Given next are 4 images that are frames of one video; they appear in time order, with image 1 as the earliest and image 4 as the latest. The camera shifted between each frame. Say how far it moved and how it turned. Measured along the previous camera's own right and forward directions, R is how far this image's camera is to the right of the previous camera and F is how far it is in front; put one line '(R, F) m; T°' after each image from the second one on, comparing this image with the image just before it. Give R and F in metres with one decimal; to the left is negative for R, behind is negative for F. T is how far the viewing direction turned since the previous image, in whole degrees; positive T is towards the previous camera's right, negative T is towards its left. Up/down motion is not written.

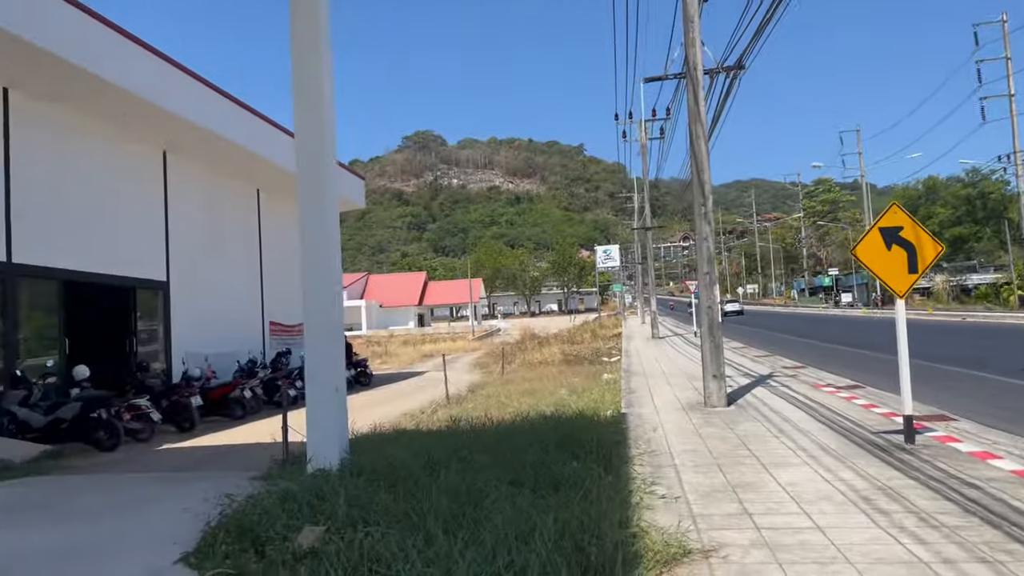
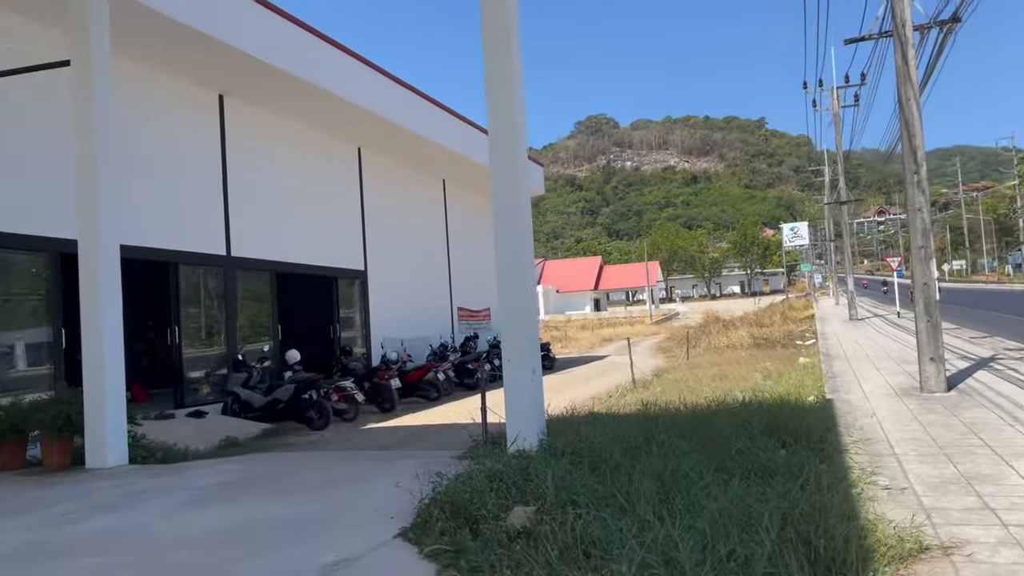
(-0.1, +0.1) m; -12°
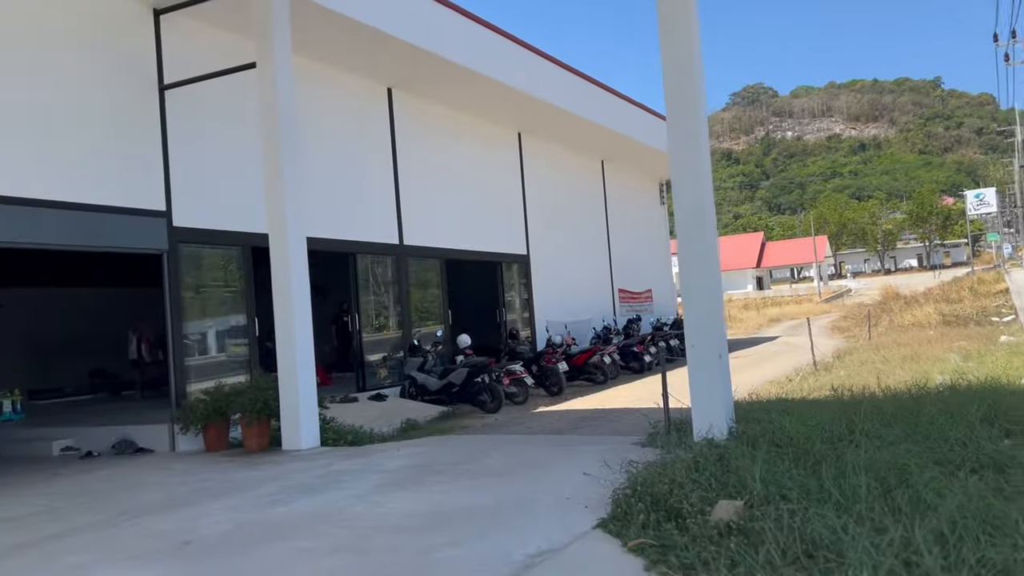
(-0.2, +0.1) m; -10°
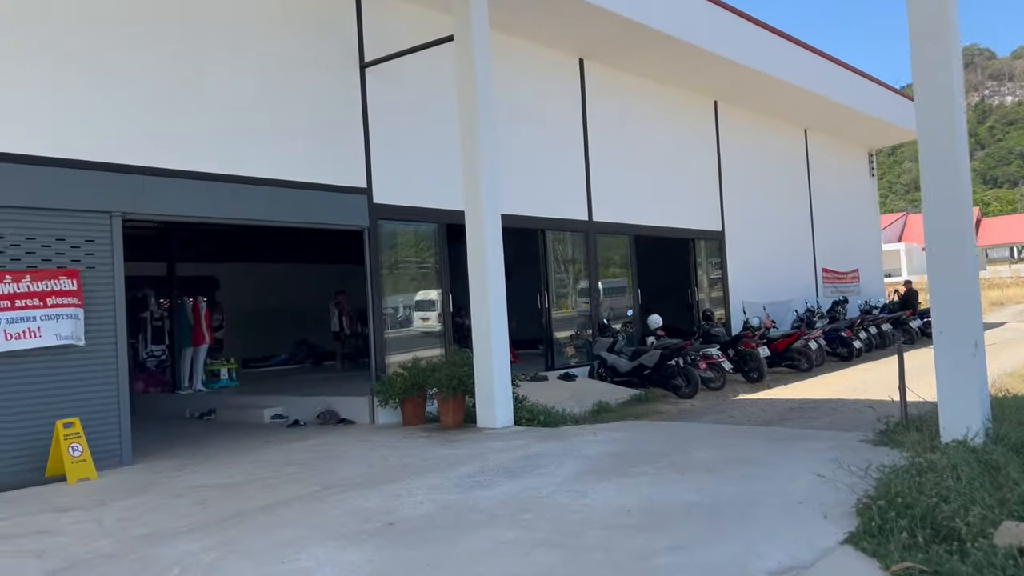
(-0.2, +0.4) m; -12°
